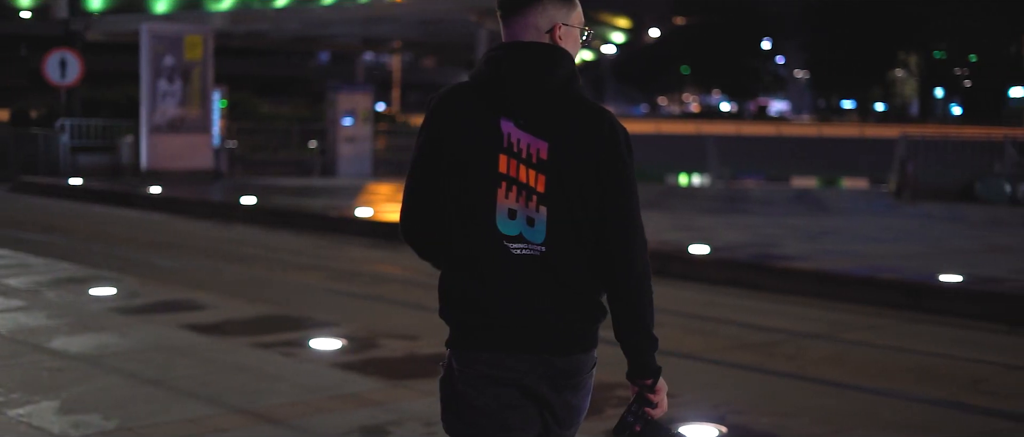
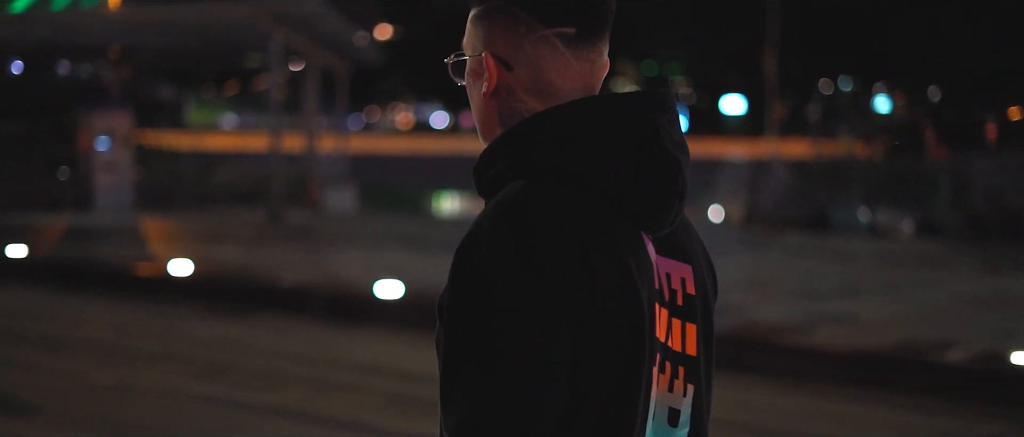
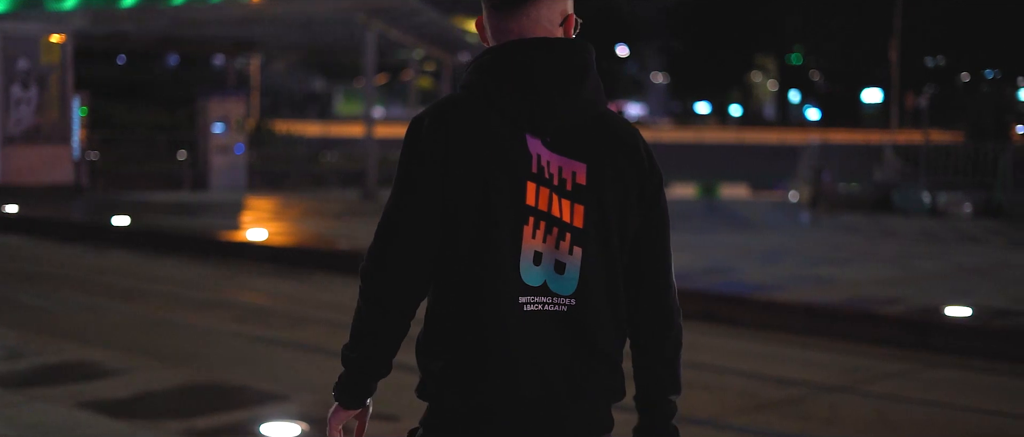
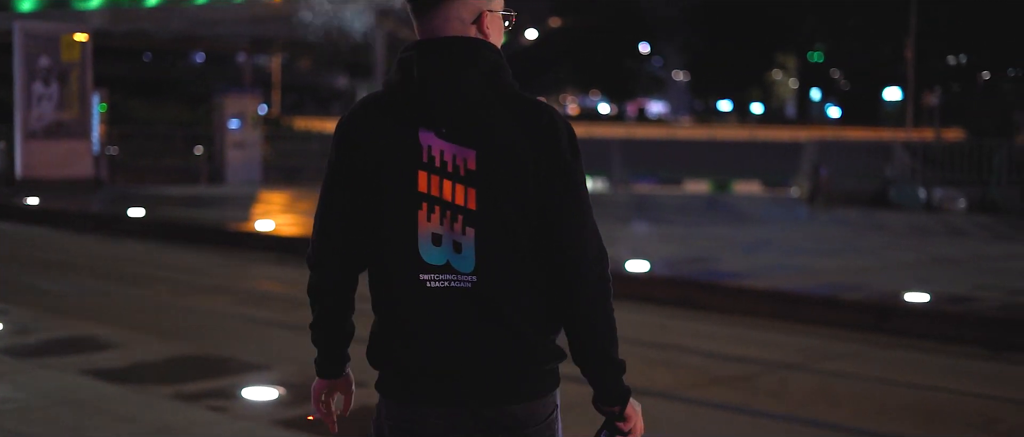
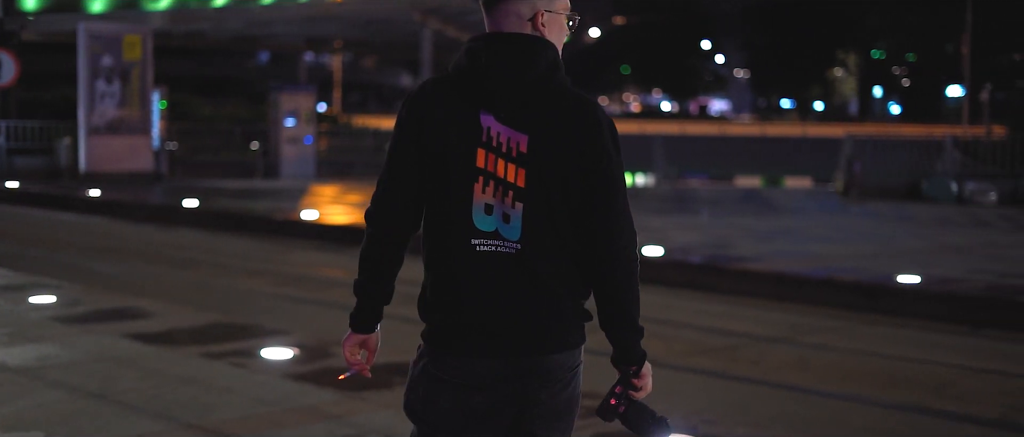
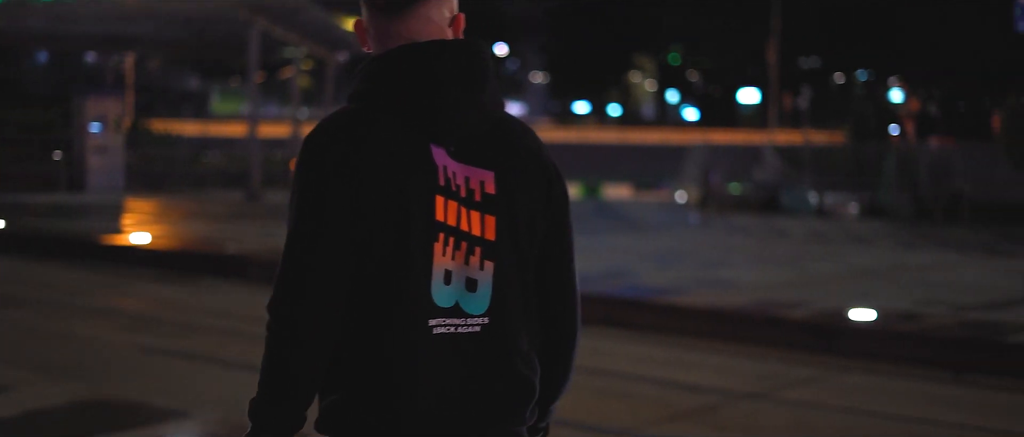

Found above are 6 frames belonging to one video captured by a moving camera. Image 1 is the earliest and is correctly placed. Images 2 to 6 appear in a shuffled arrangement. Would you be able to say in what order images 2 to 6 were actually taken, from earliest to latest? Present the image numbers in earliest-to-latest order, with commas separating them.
5, 4, 3, 6, 2
